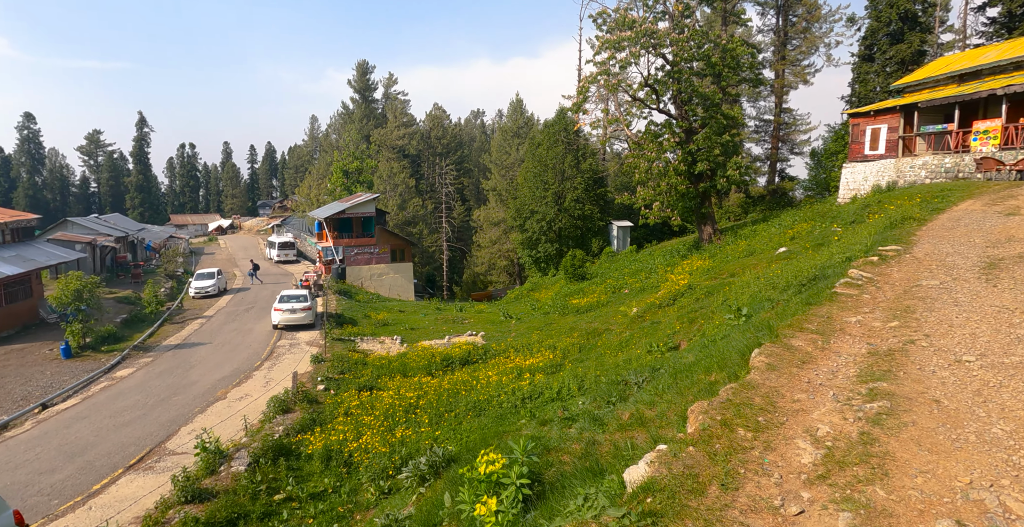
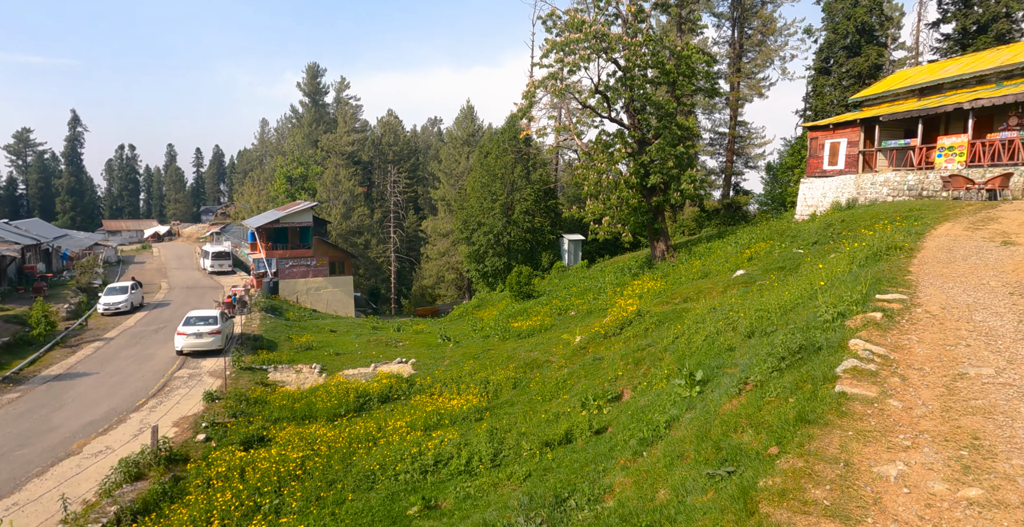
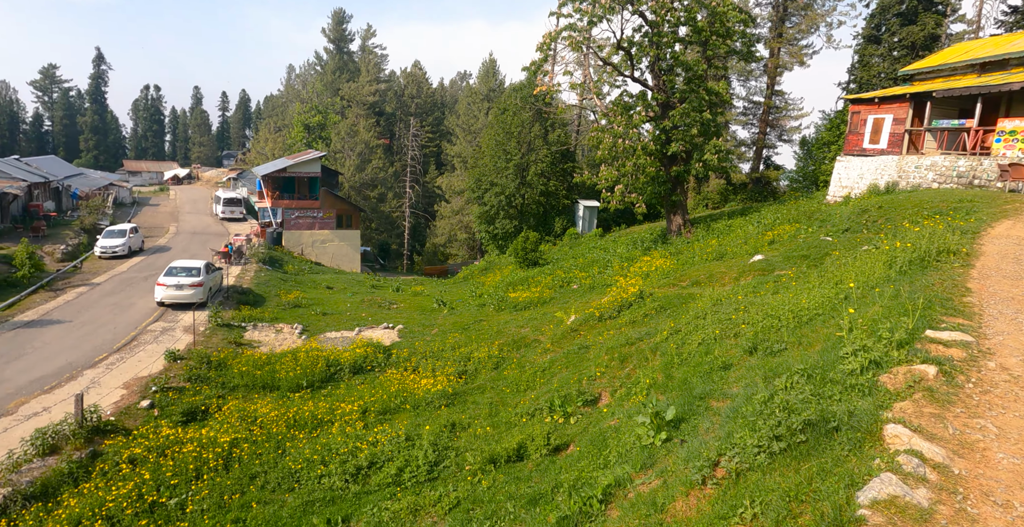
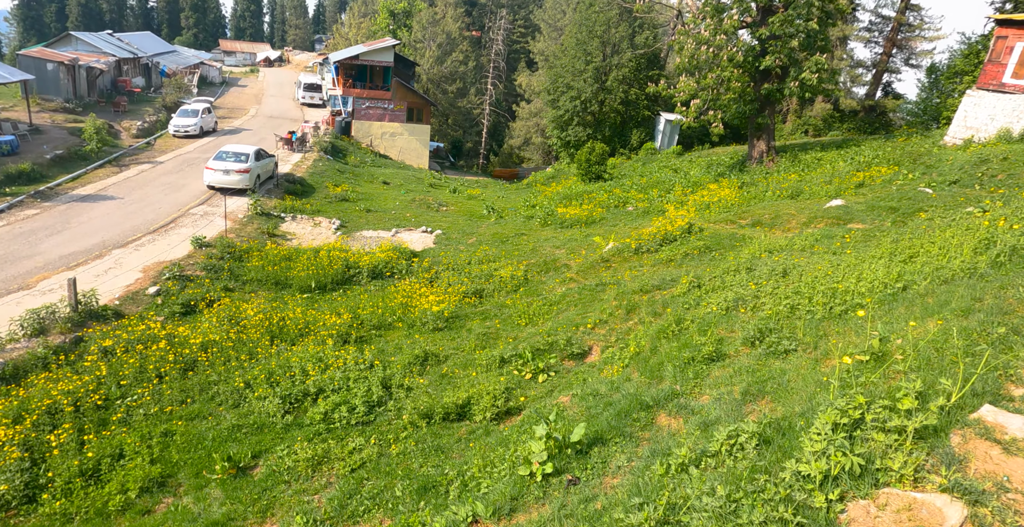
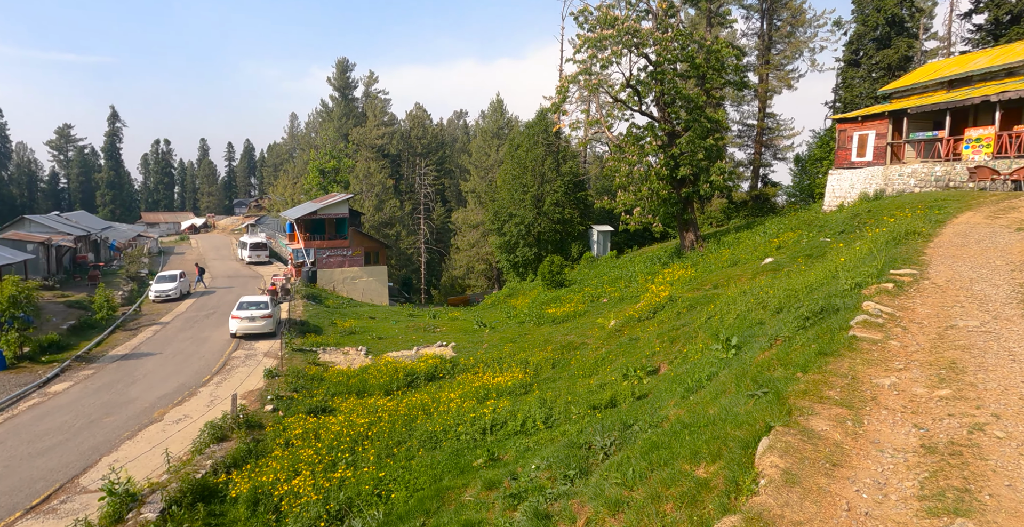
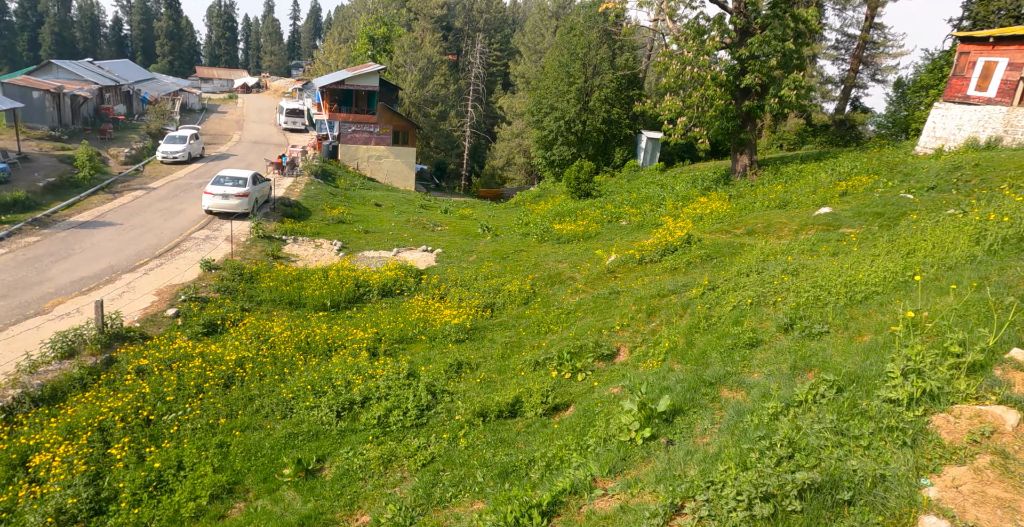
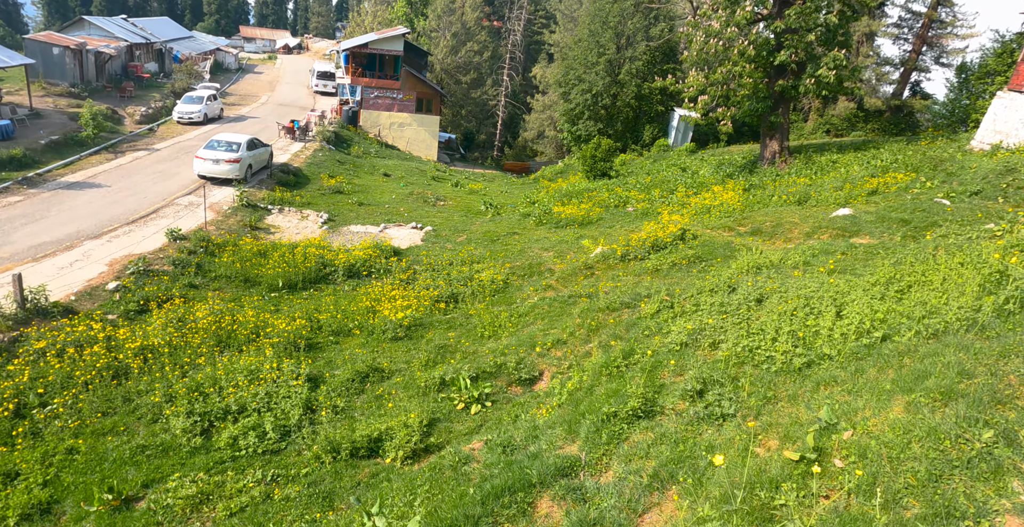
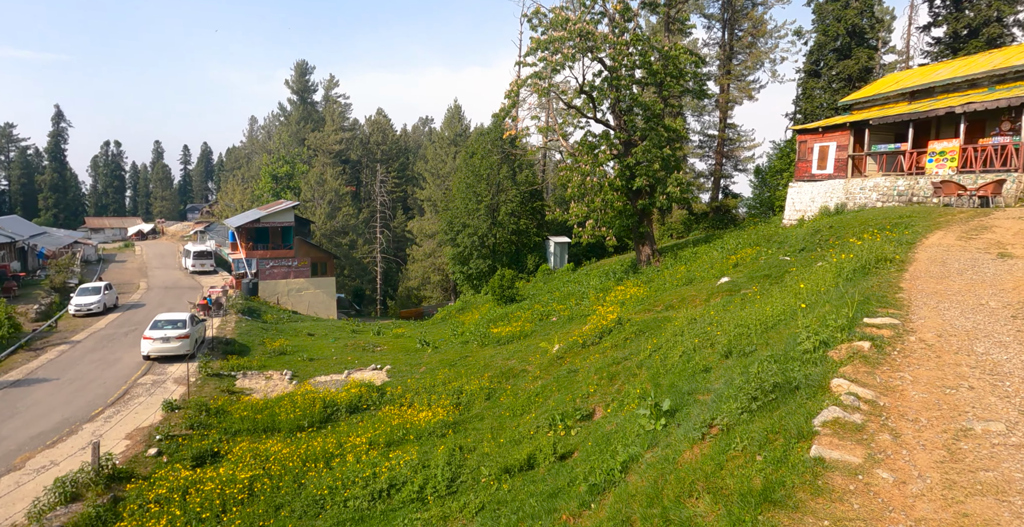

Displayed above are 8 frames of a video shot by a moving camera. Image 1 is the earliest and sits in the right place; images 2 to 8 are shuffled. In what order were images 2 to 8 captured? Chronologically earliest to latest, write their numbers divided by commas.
5, 2, 8, 3, 6, 4, 7
